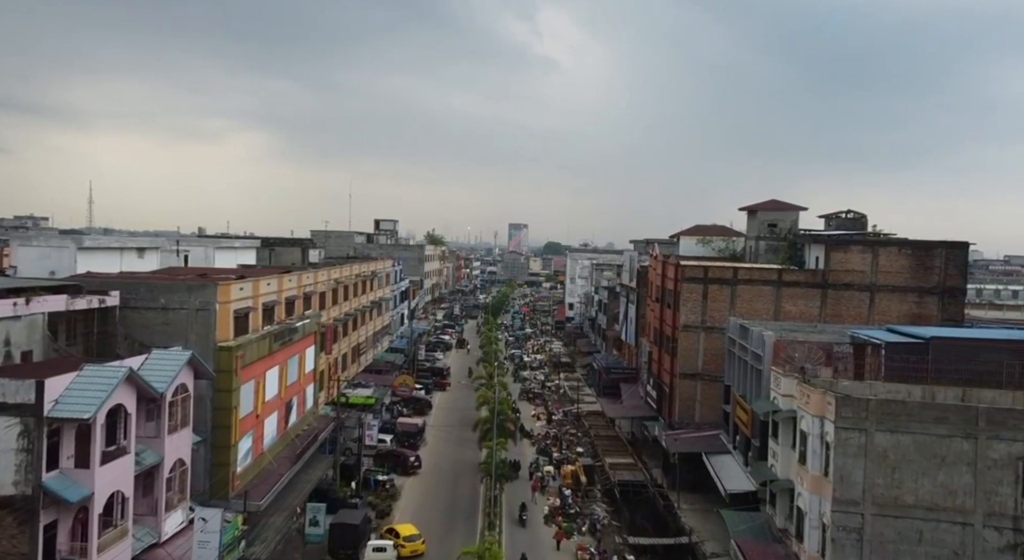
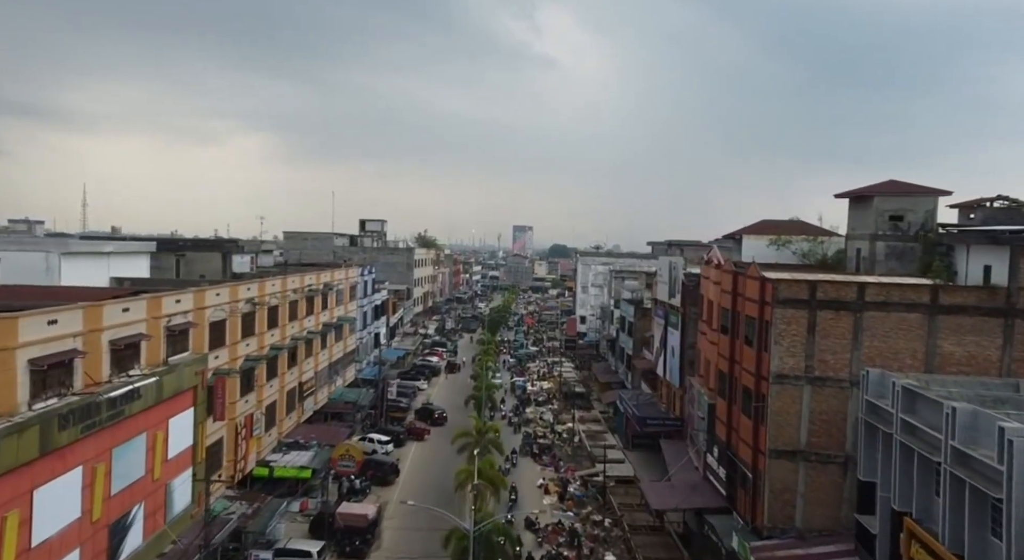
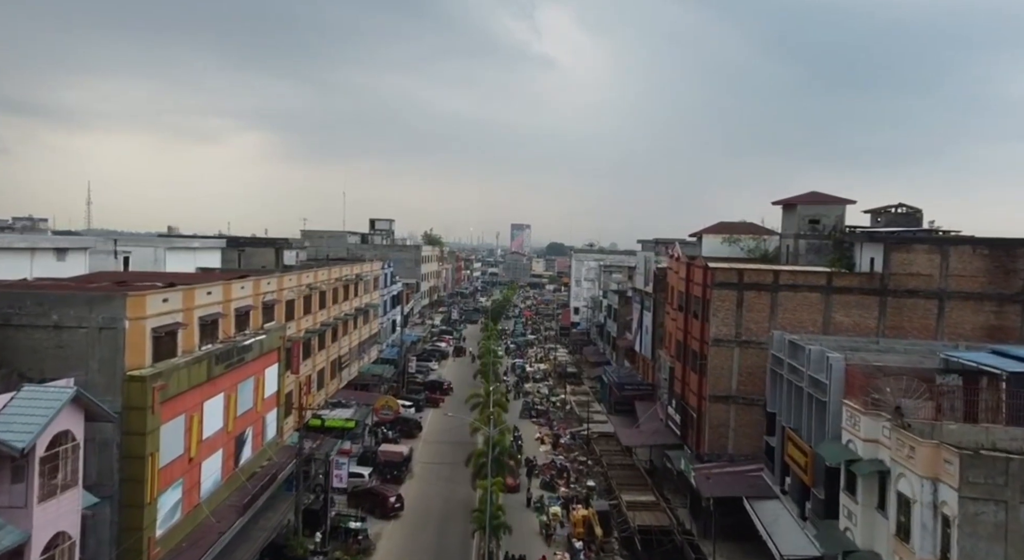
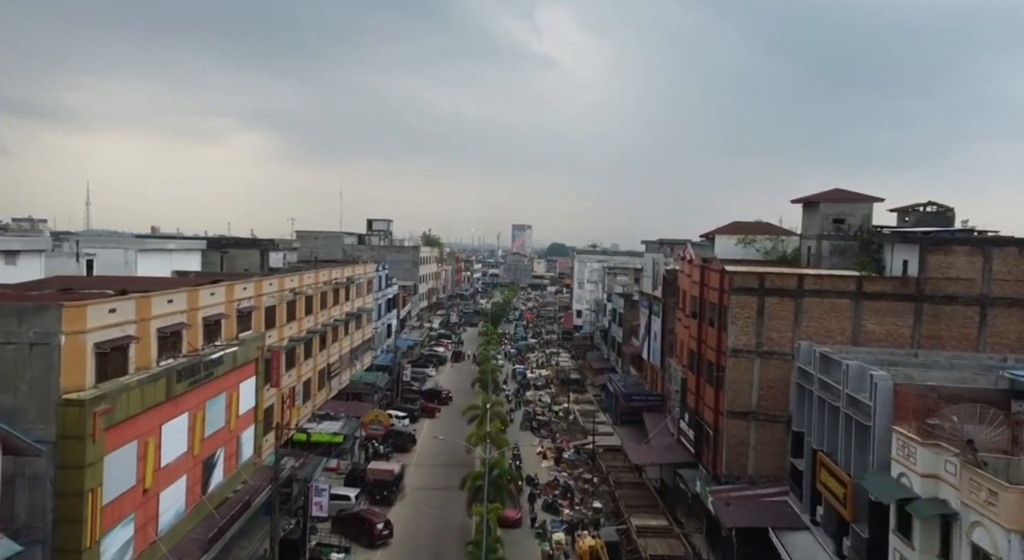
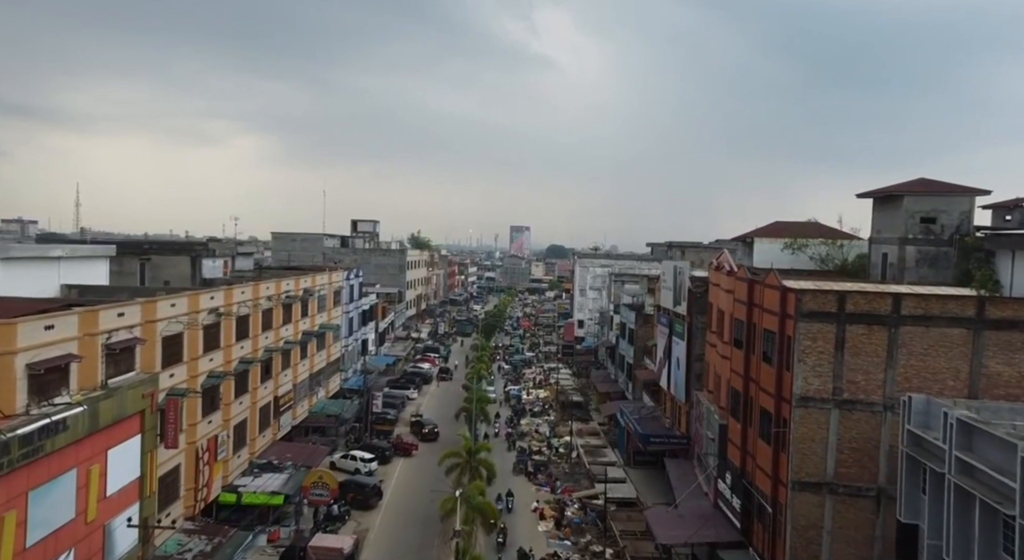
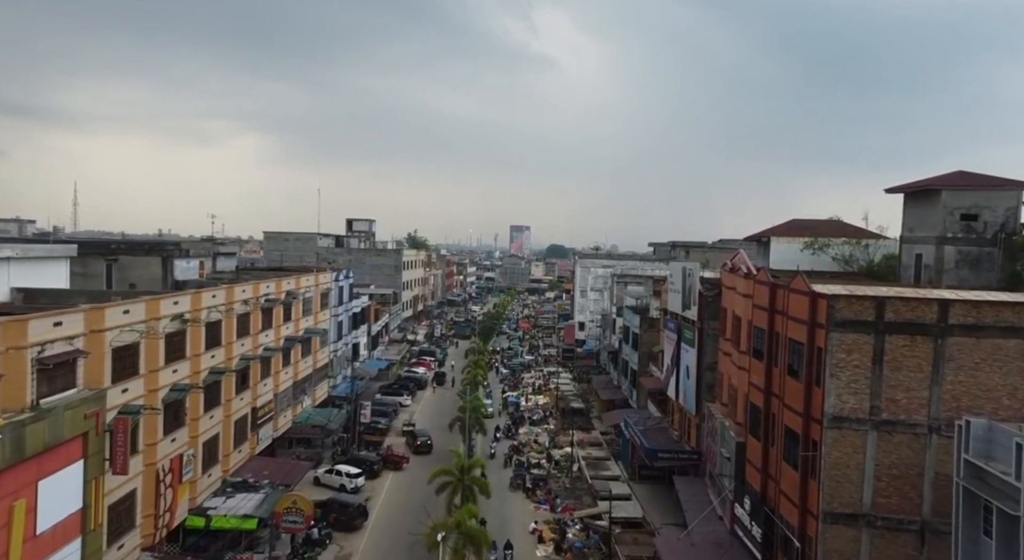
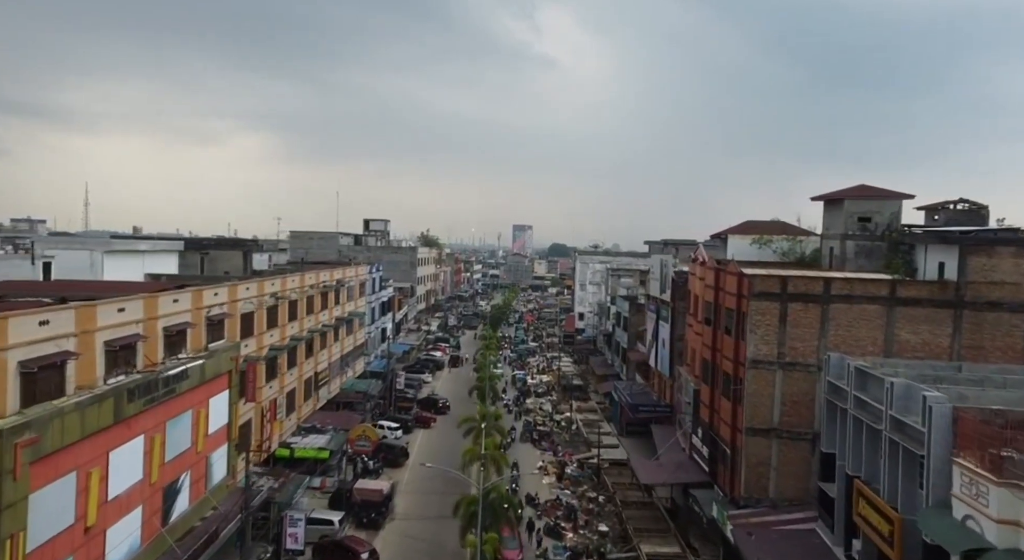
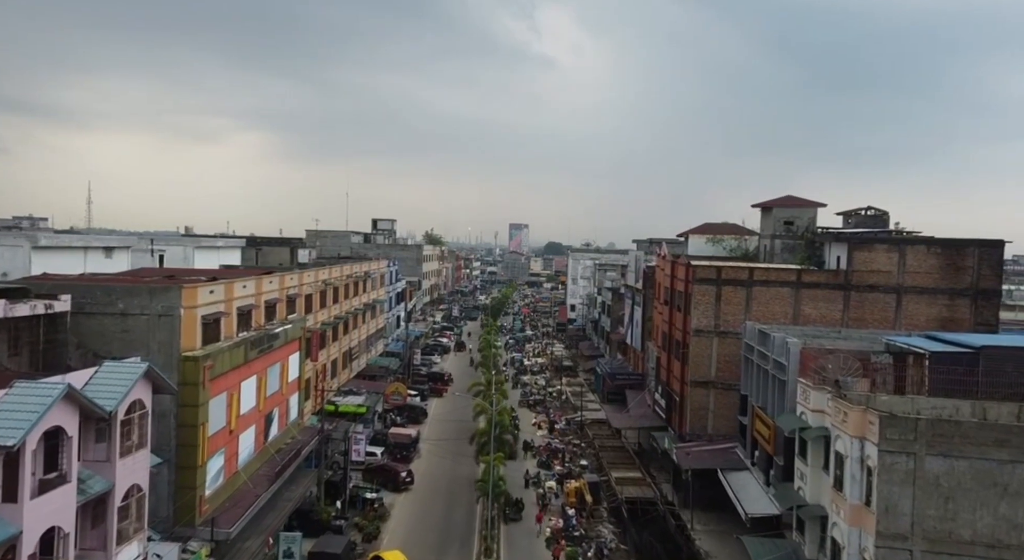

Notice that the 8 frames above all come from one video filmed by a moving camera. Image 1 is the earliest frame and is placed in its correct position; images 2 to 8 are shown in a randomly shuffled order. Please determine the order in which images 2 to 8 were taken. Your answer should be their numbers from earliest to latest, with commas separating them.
8, 3, 4, 7, 2, 5, 6
